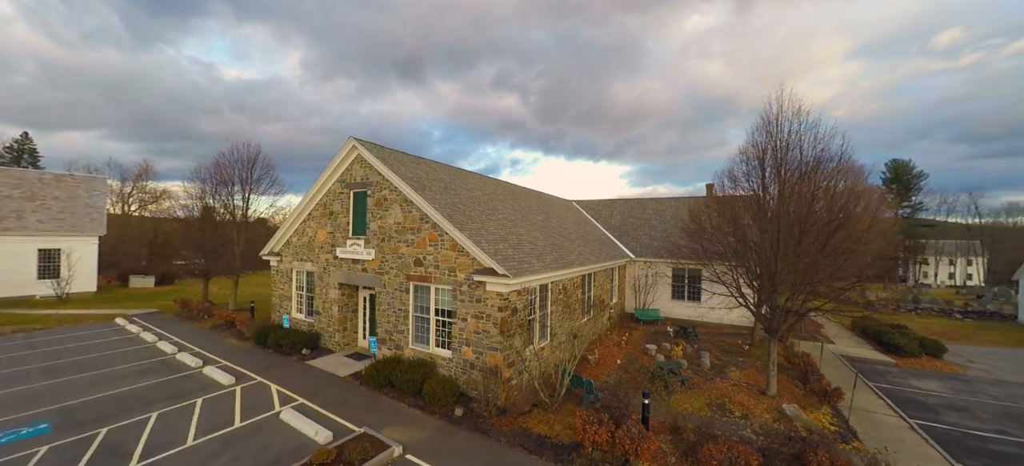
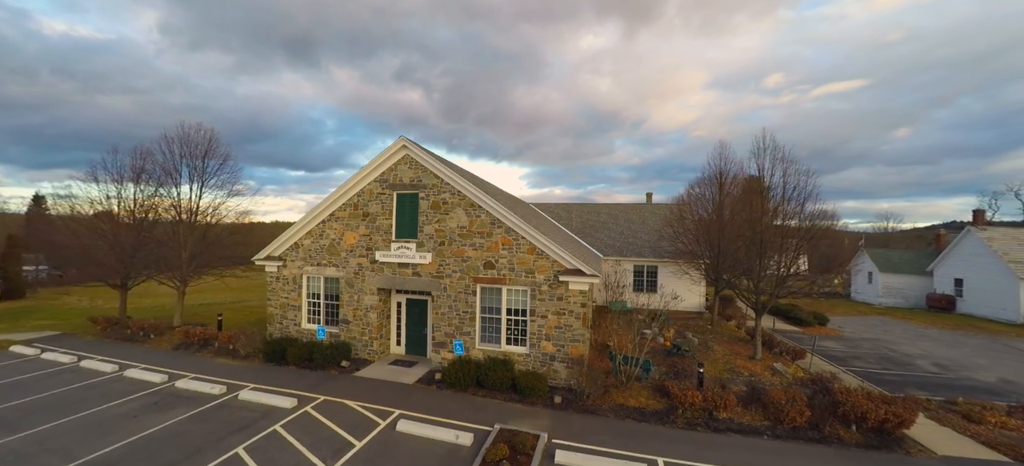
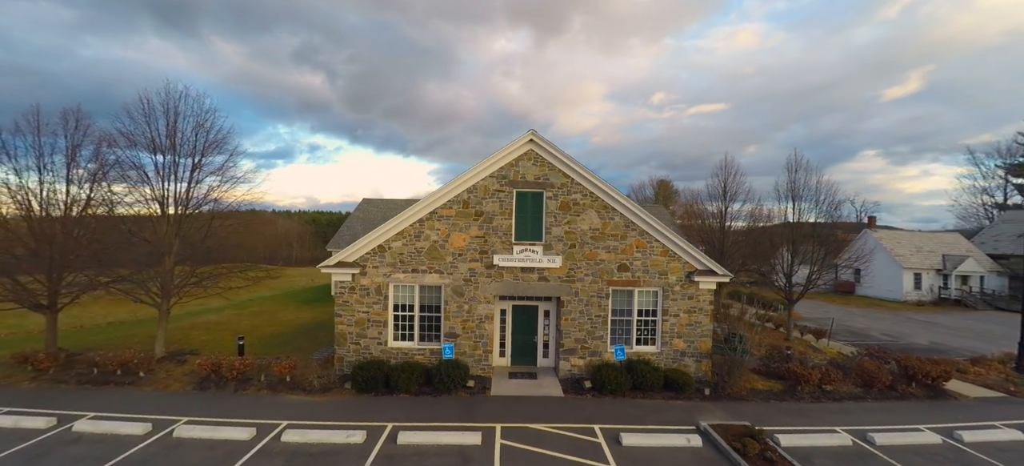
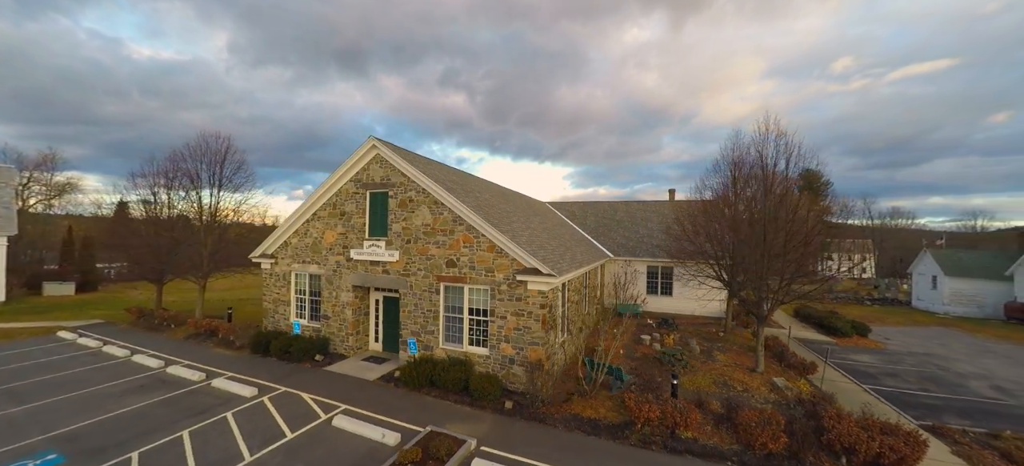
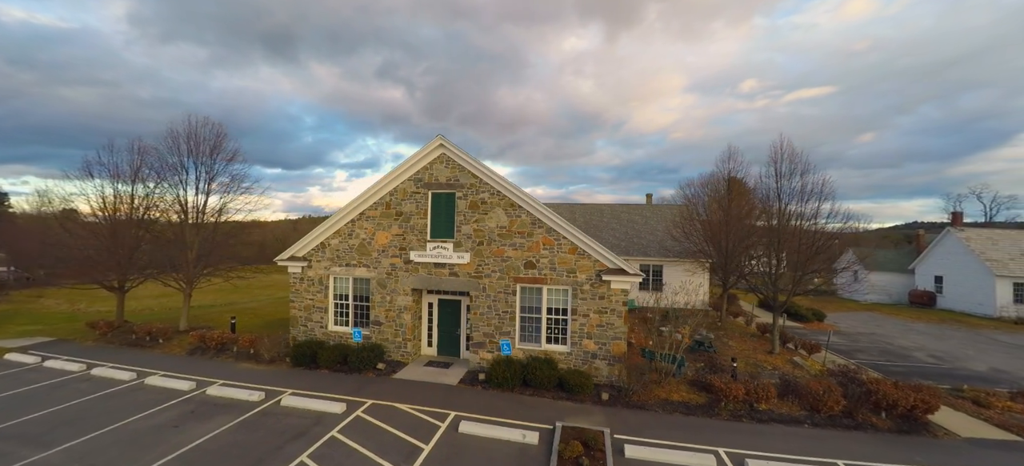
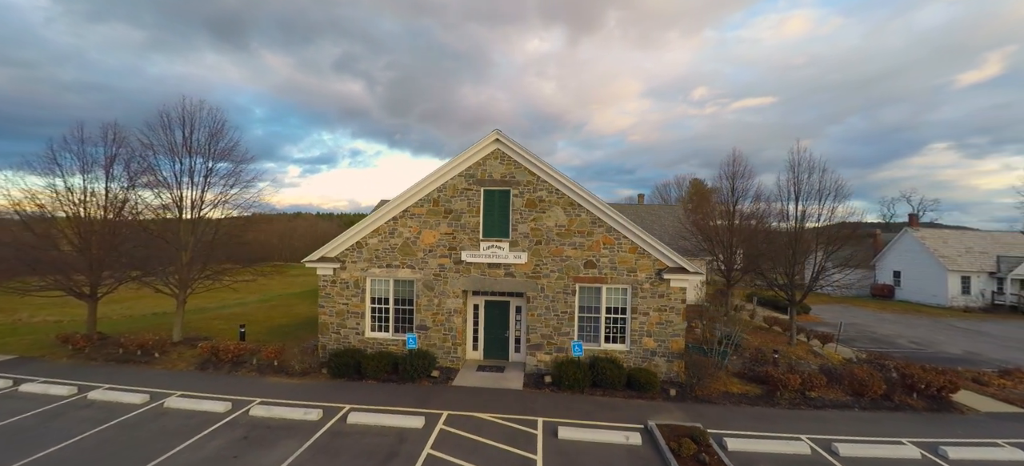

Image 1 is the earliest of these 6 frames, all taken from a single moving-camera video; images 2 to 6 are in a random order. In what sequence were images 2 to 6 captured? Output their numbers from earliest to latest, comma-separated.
4, 2, 5, 6, 3
